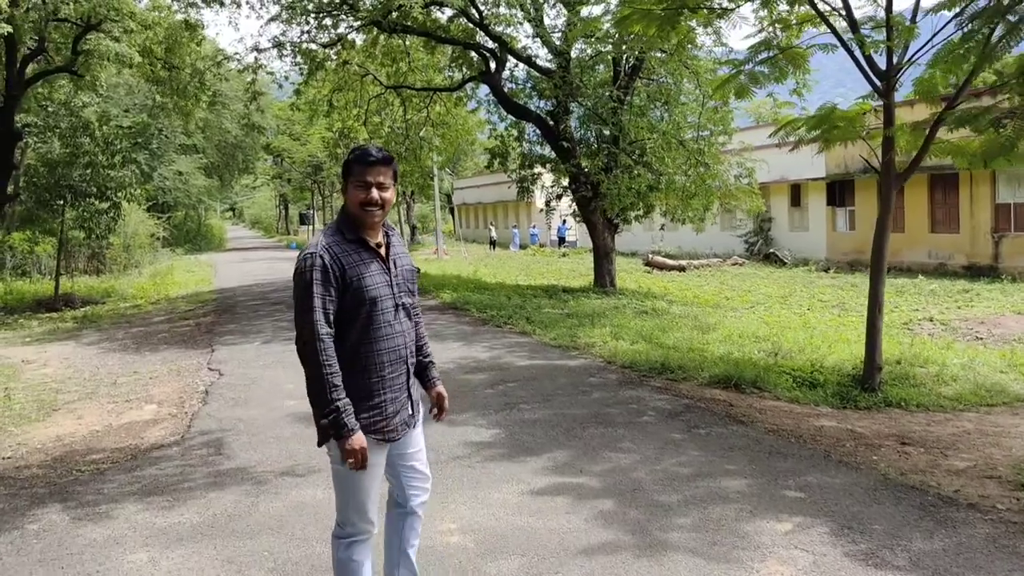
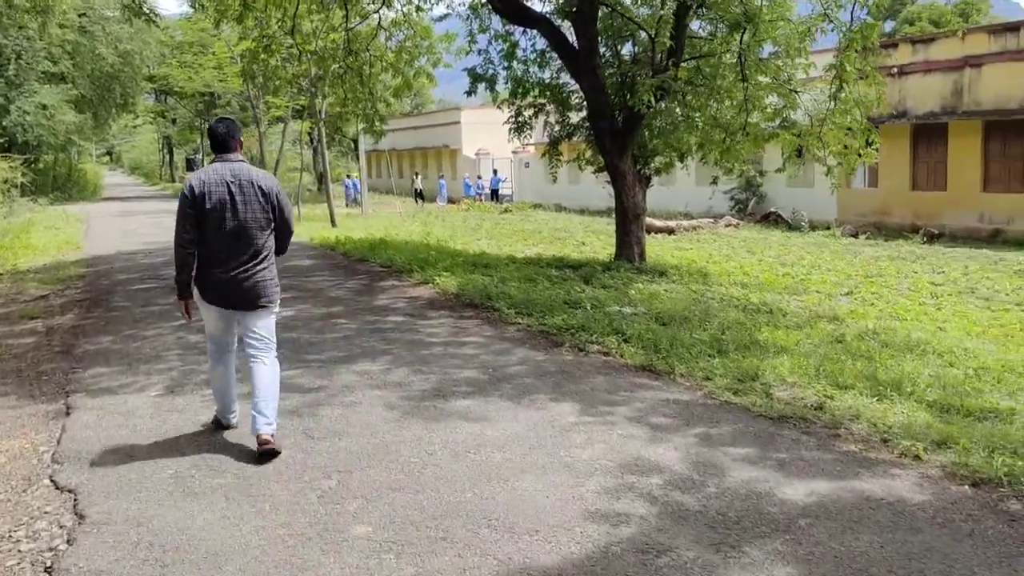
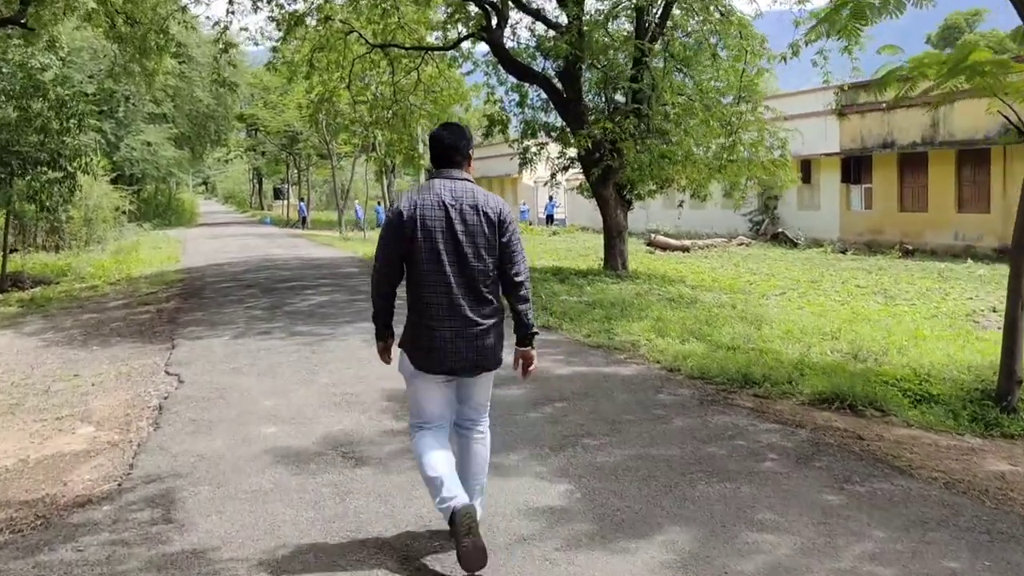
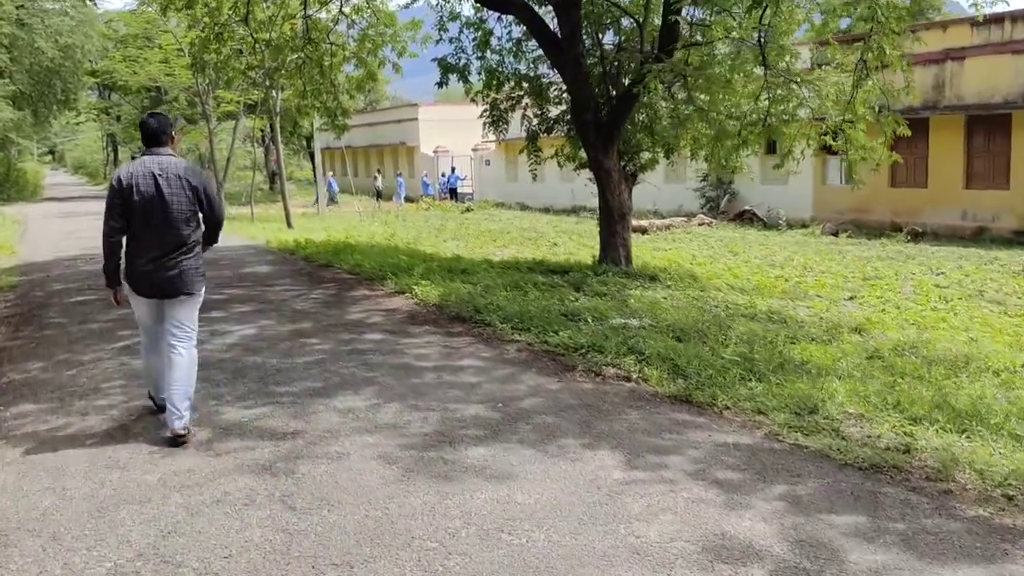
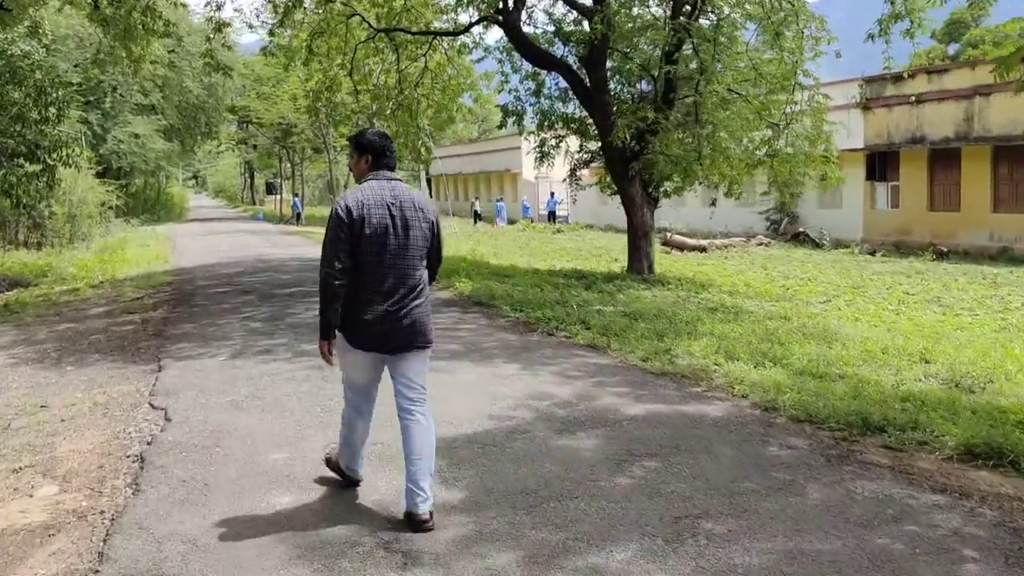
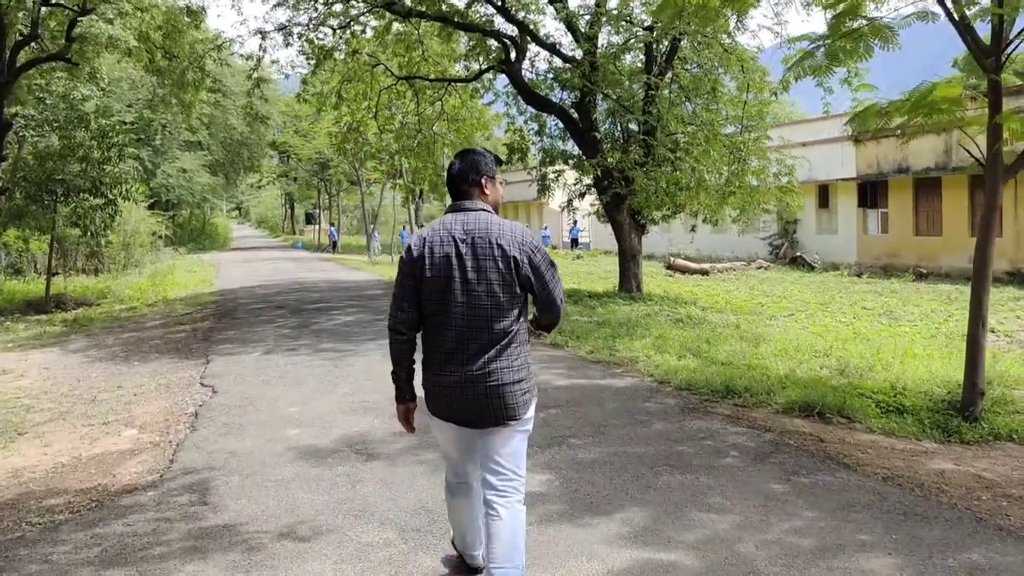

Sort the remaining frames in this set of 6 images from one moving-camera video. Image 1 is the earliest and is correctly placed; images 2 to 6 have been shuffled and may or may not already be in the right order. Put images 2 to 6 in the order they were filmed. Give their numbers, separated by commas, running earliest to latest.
6, 3, 5, 2, 4
